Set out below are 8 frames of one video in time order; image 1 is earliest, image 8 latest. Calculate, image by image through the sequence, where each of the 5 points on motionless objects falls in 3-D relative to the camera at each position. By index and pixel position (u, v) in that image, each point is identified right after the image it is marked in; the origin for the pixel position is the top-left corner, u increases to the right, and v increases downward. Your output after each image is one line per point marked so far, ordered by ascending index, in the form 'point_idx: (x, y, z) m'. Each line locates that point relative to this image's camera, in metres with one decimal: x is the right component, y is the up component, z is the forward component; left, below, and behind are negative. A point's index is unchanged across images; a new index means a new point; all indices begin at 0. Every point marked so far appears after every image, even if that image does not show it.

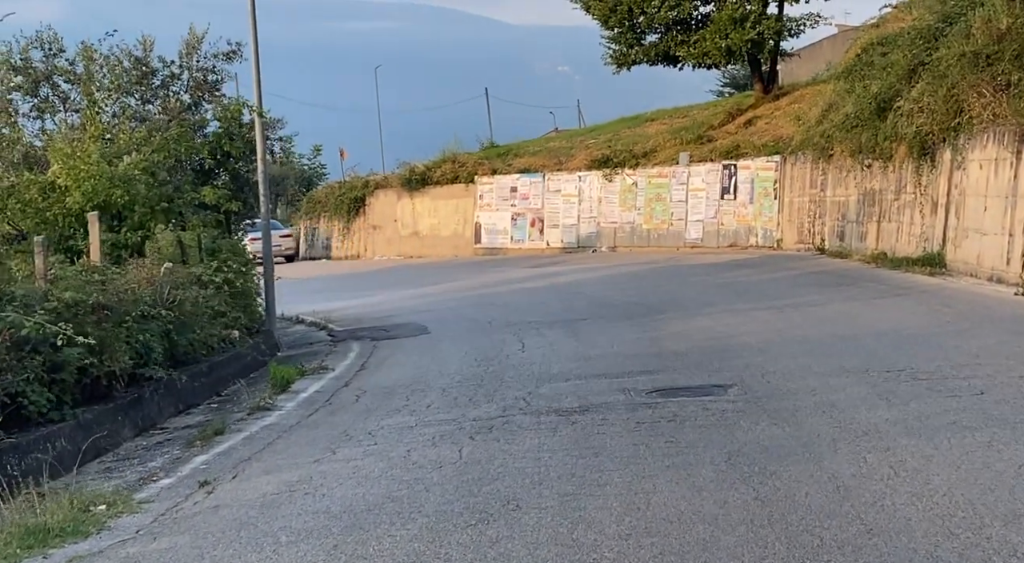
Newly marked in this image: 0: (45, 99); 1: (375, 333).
0: (-6.4, +2.5, +18.5) m
1: (-1.9, -0.7, +18.9) m
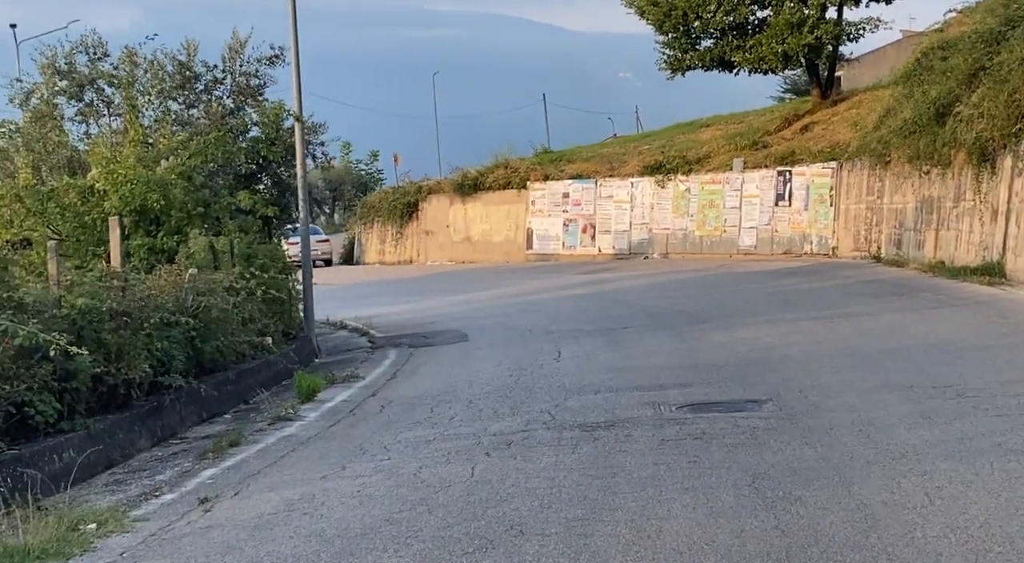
0: (-5.8, +2.4, +18.5) m
1: (-1.3, -0.8, +18.7) m
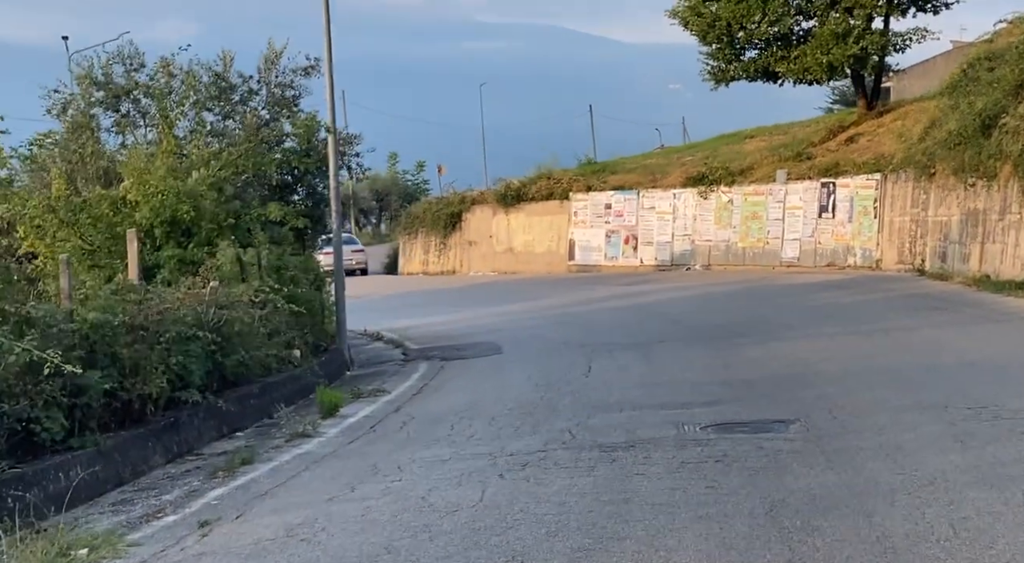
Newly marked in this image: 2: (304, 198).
0: (-5.3, +2.3, +18.5) m
1: (-0.9, -1.0, +18.5) m
2: (-2.9, +1.2, +18.9) m
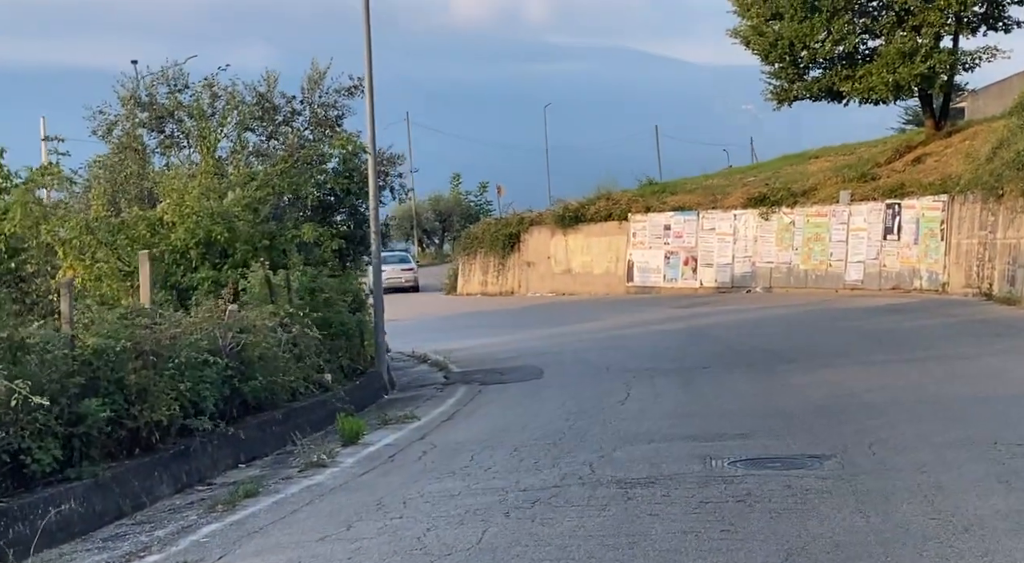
0: (-4.7, +2.0, +18.4) m
1: (-0.3, -1.3, +18.2) m
2: (-2.3, +0.9, +18.7) m
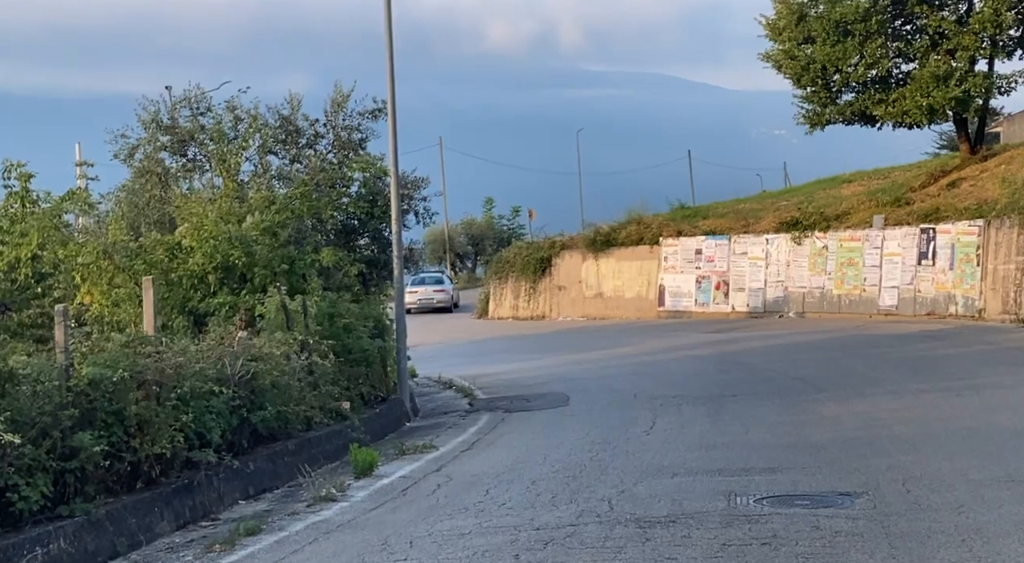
0: (-4.3, +1.7, +18.3) m
1: (0.0, -1.6, +17.8) m
2: (-1.9, +0.5, +18.4) m
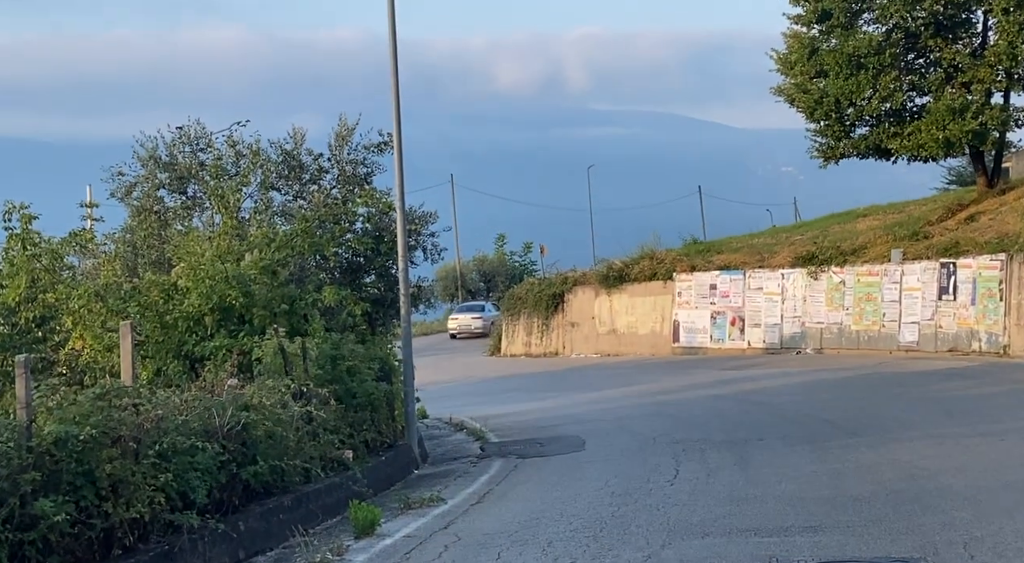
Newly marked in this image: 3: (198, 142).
0: (-4.2, +1.1, +17.6) m
1: (+0.2, -2.1, +17.0) m
2: (-1.8, 0.0, +17.7) m
3: (-4.1, +1.9, +17.8) m
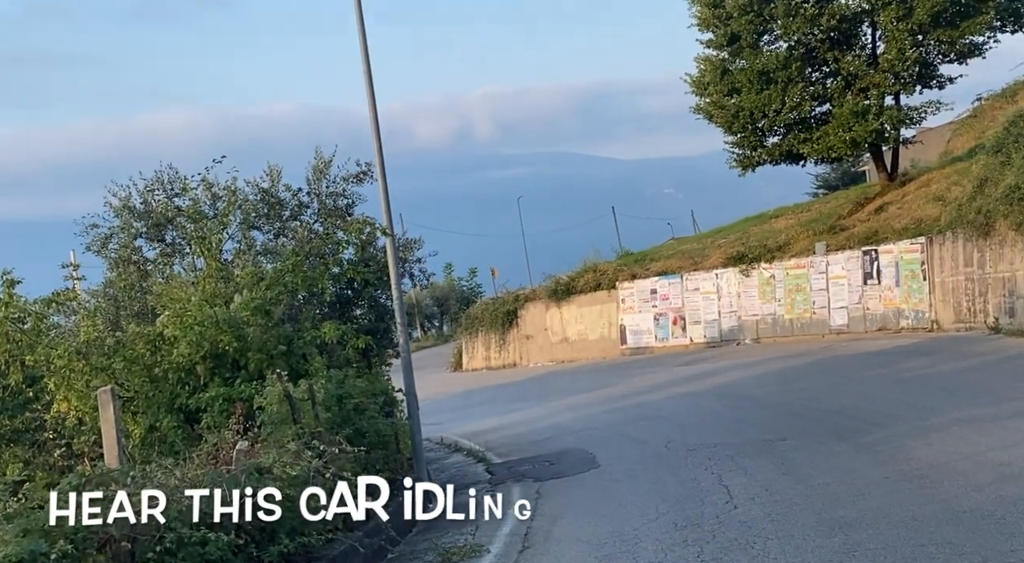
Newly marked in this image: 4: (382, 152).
0: (-4.3, +0.5, +17.0) m
1: (+0.3, -2.3, +16.7) m
2: (-1.9, -0.4, +17.3) m
3: (-4.4, +1.2, +17.2) m
4: (-1.6, +1.6, +16.3) m
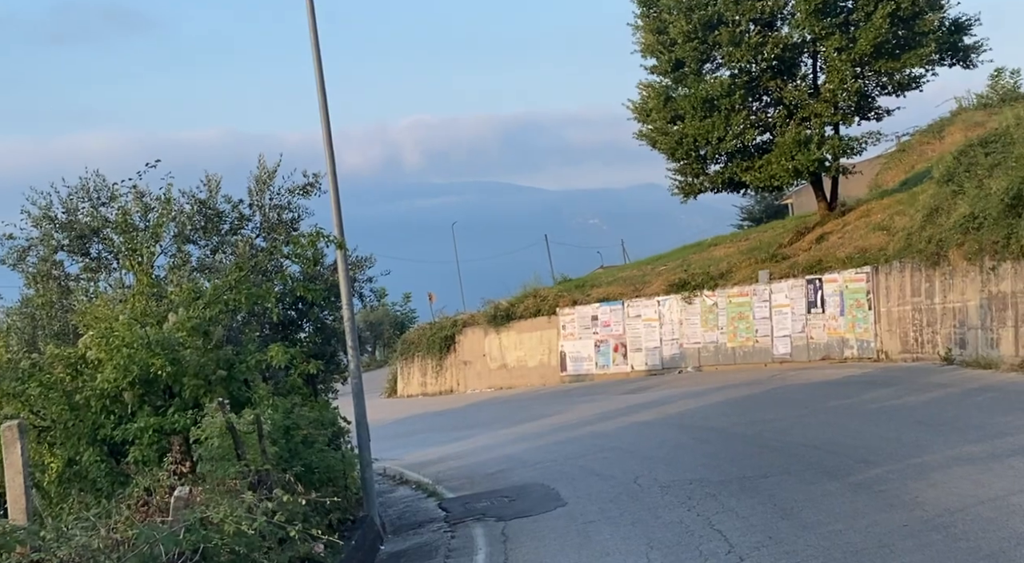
0: (-4.8, +0.3, +15.6) m
1: (-0.2, -2.6, +15.5) m
2: (-2.4, -0.7, +16.0) m
3: (-4.8, +1.0, +15.8) m
4: (-2.0, +1.4, +15.0) m
